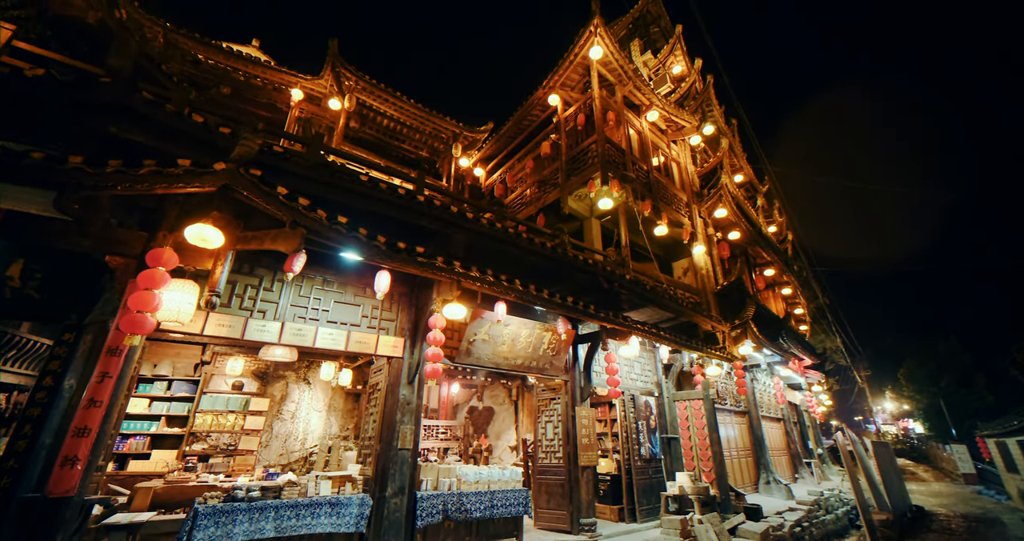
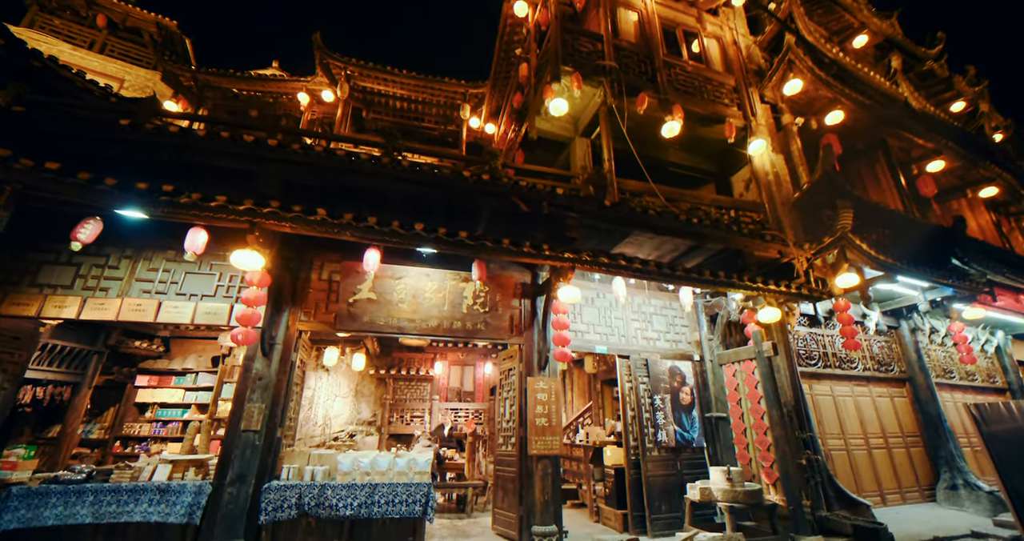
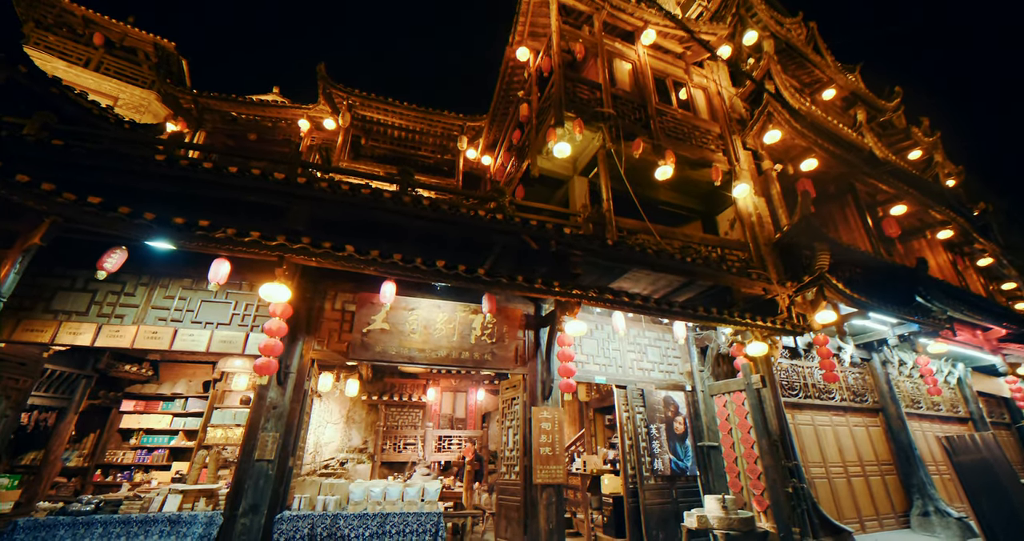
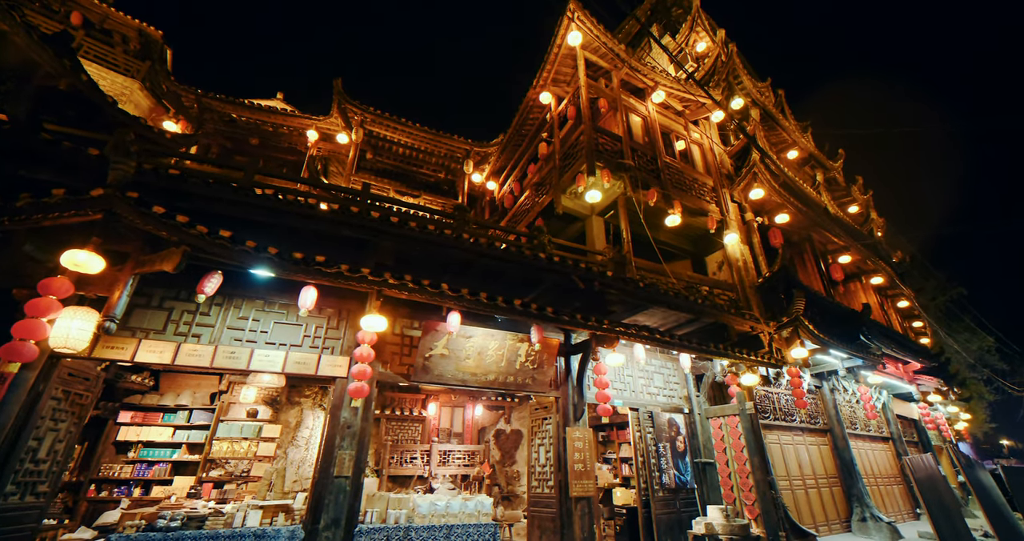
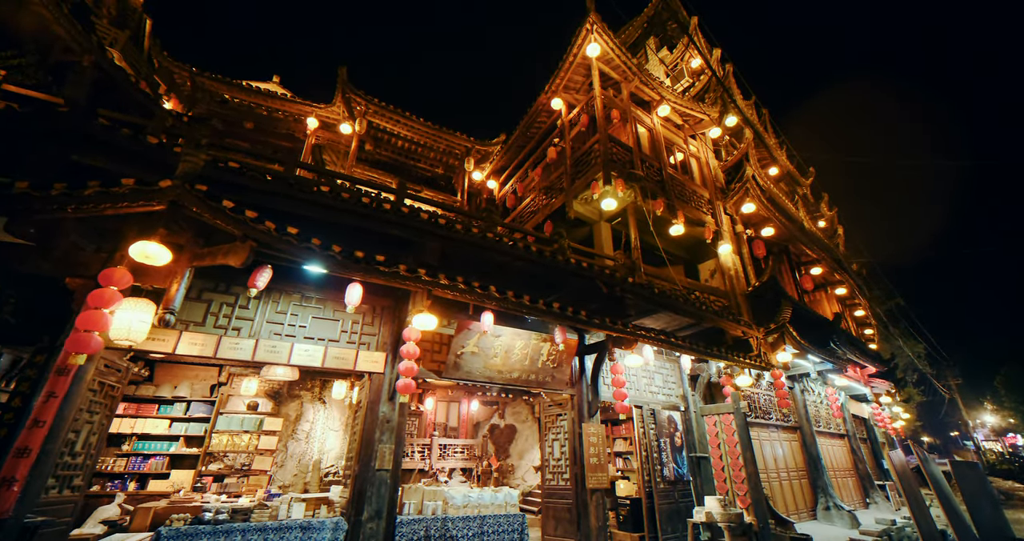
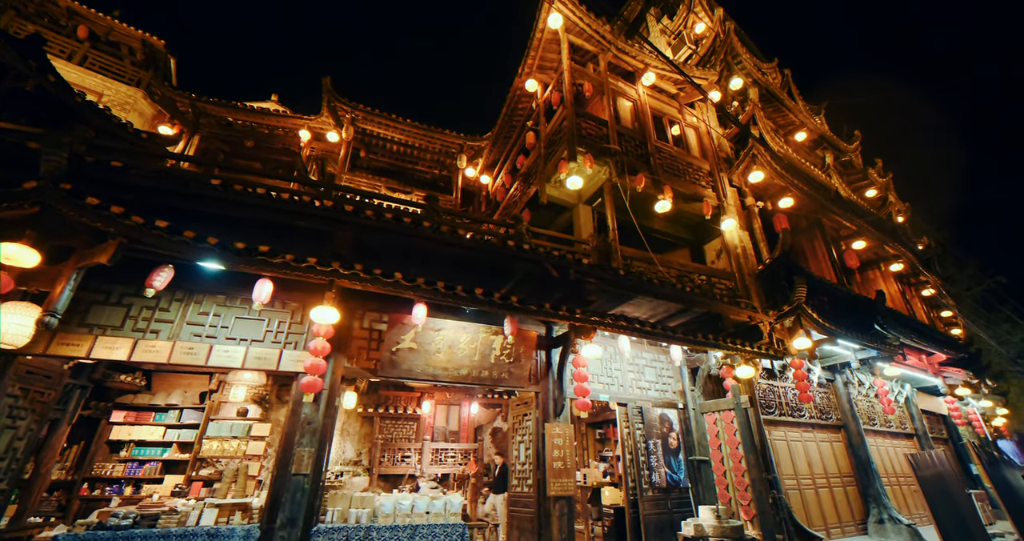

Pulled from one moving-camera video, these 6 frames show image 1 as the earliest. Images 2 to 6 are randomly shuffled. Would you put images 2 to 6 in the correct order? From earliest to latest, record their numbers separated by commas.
5, 4, 6, 3, 2
